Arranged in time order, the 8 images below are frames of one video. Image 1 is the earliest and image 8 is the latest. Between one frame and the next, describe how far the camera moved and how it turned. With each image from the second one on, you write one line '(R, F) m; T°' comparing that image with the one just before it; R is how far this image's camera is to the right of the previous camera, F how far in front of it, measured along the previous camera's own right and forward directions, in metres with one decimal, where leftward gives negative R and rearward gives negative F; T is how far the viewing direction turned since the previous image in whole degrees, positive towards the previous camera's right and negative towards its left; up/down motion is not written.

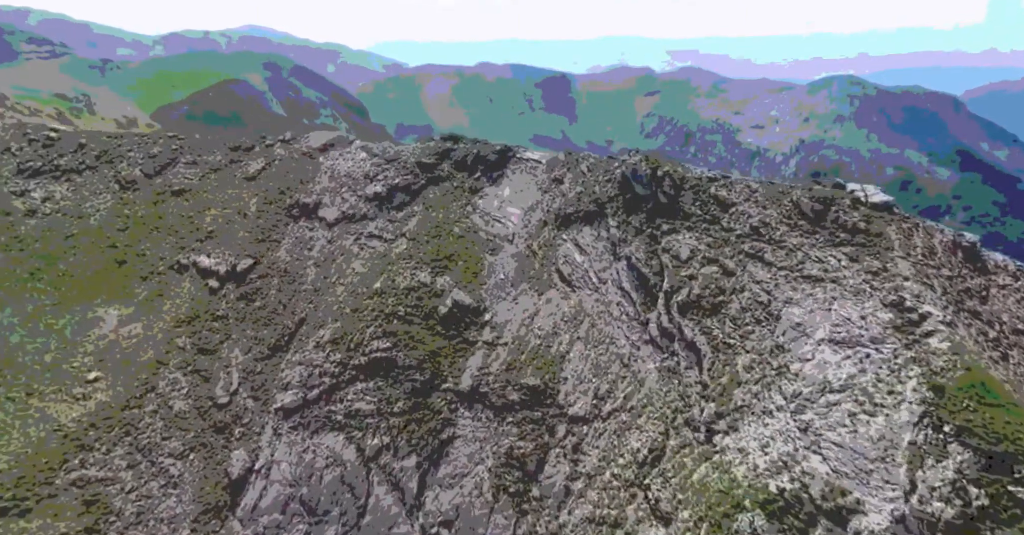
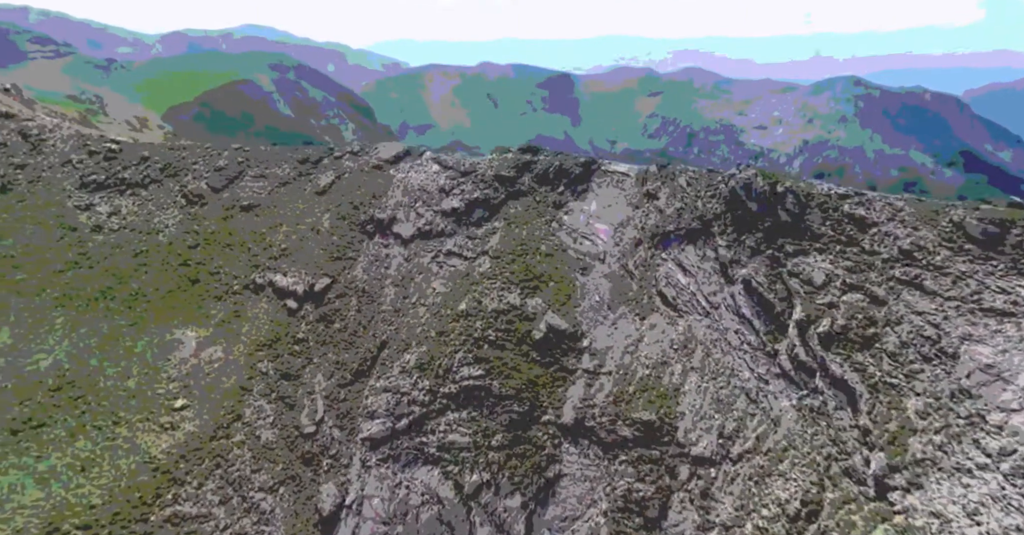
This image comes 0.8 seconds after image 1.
(-4.7, +2.5) m; -3°
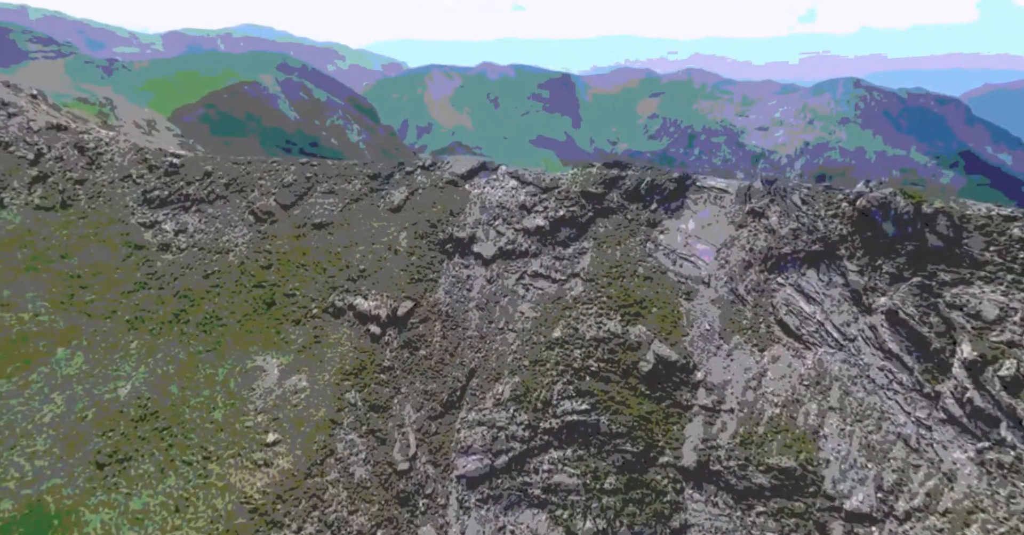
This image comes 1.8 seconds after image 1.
(-5.1, +2.6) m; -3°
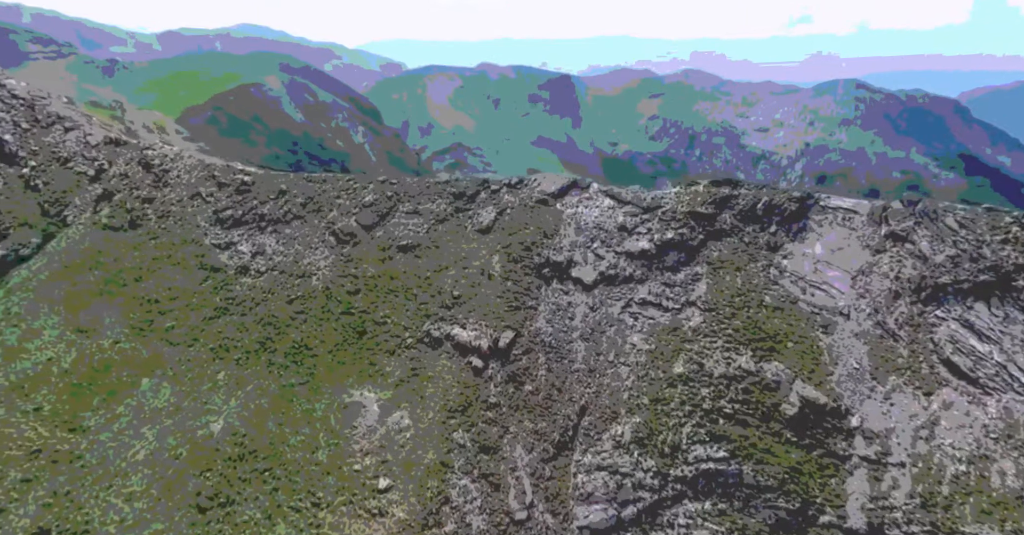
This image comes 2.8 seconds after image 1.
(-5.8, +2.9) m; -3°
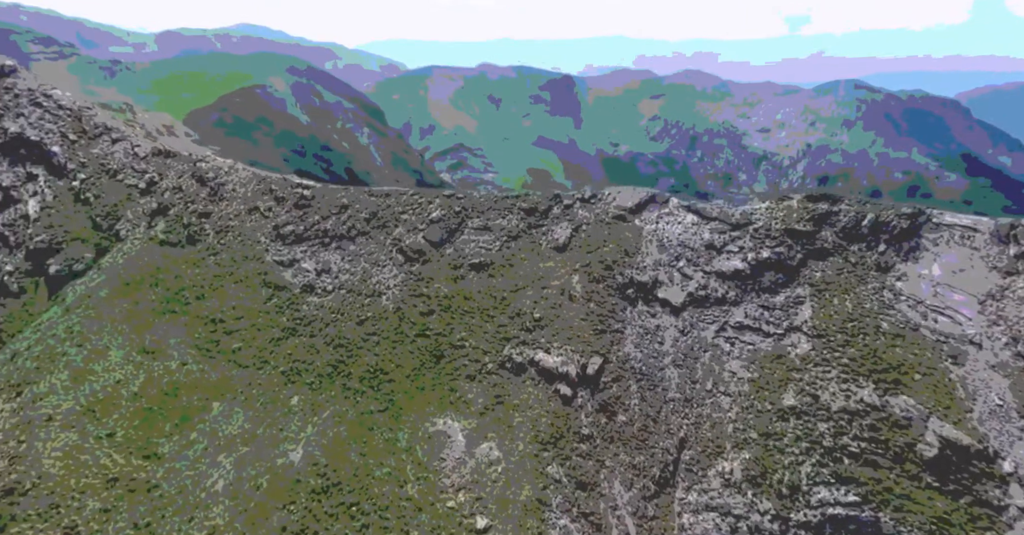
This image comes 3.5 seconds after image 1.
(-4.6, +2.2) m; -2°
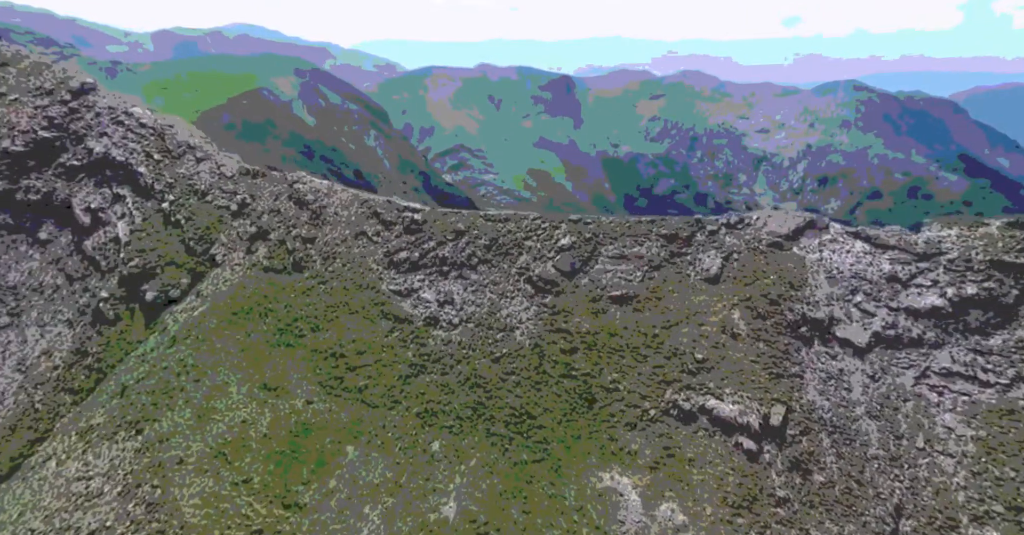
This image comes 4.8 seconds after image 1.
(-8.4, +3.5) m; -4°
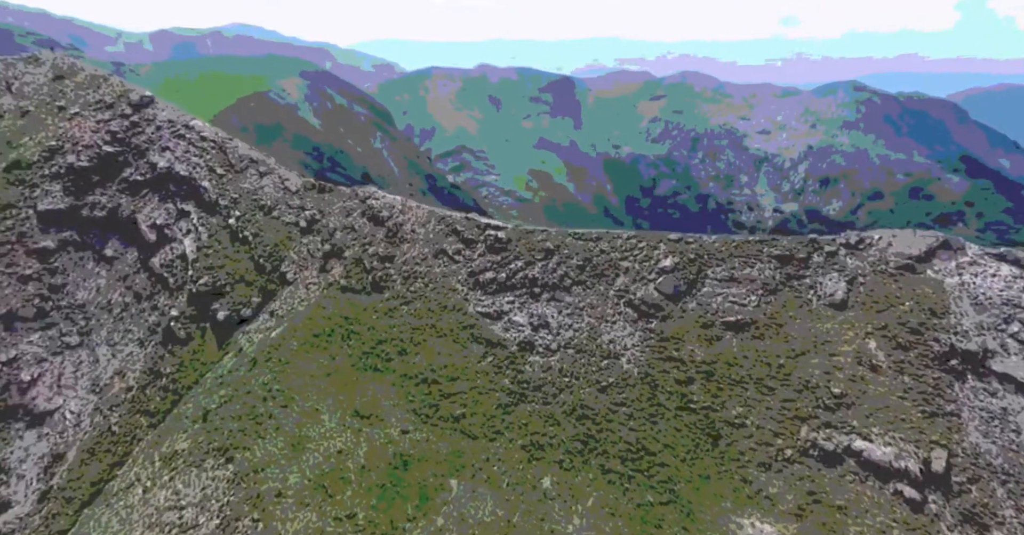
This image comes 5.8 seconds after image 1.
(-6.0, +2.4) m; -3°
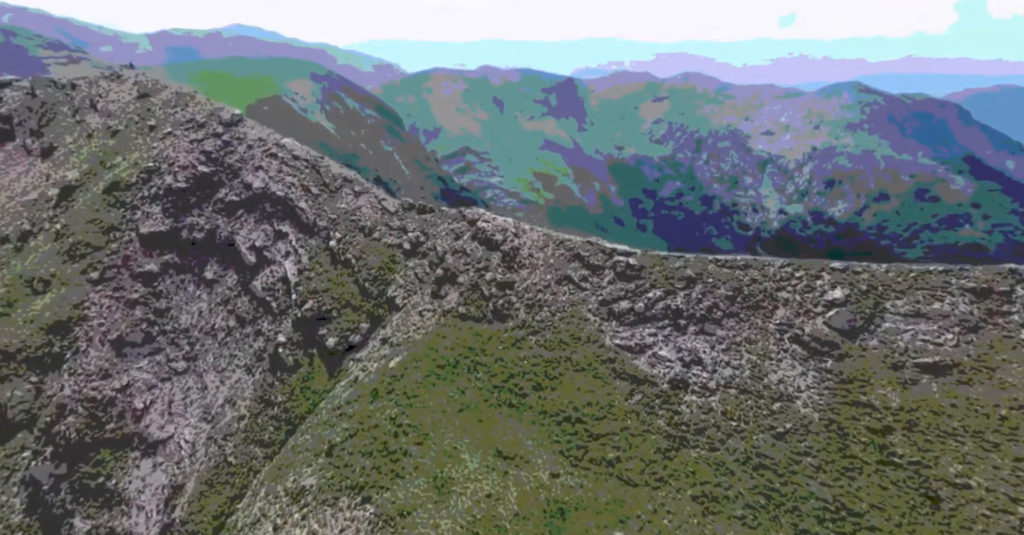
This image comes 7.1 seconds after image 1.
(-8.4, +3.0) m; -4°
